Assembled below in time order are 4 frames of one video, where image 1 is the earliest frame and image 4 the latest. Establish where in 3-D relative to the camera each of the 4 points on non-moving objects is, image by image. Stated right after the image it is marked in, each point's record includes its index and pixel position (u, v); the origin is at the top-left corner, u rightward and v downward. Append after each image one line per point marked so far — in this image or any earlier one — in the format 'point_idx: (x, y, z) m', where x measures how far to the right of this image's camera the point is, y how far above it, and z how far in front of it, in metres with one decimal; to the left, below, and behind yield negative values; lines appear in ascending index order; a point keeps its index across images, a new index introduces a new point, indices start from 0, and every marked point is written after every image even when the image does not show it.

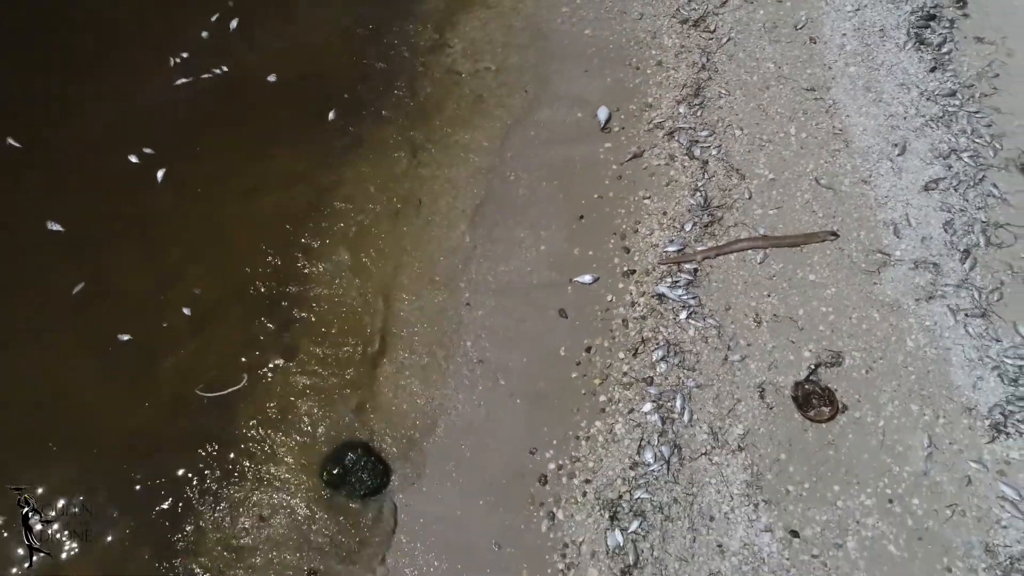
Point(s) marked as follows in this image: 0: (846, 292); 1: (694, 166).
0: (+2.2, 0.0, +5.2) m
1: (+1.3, +0.9, +5.9) m
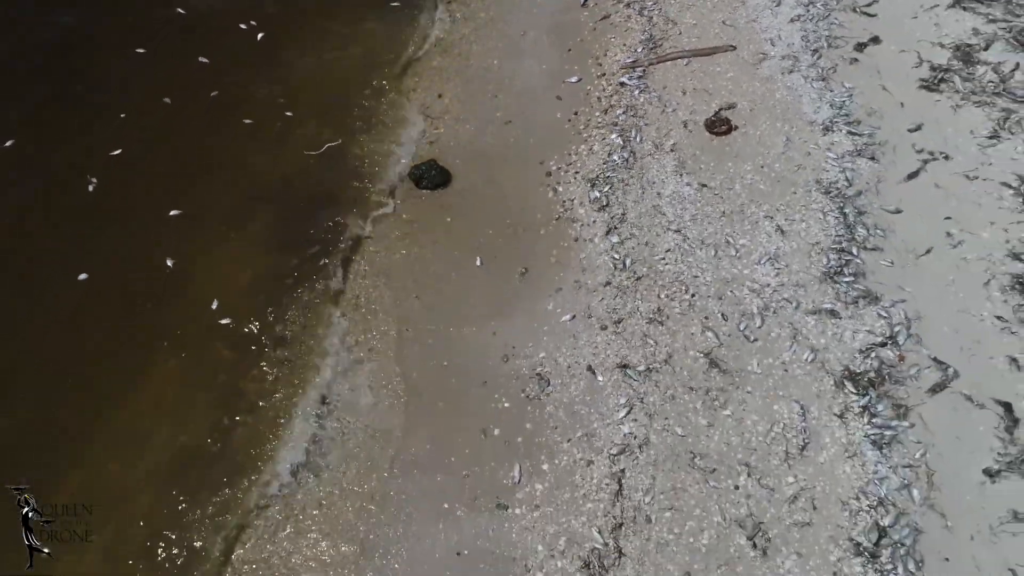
0: (+2.3, +2.1, +8.1) m
1: (+1.5, +3.0, +8.9) m
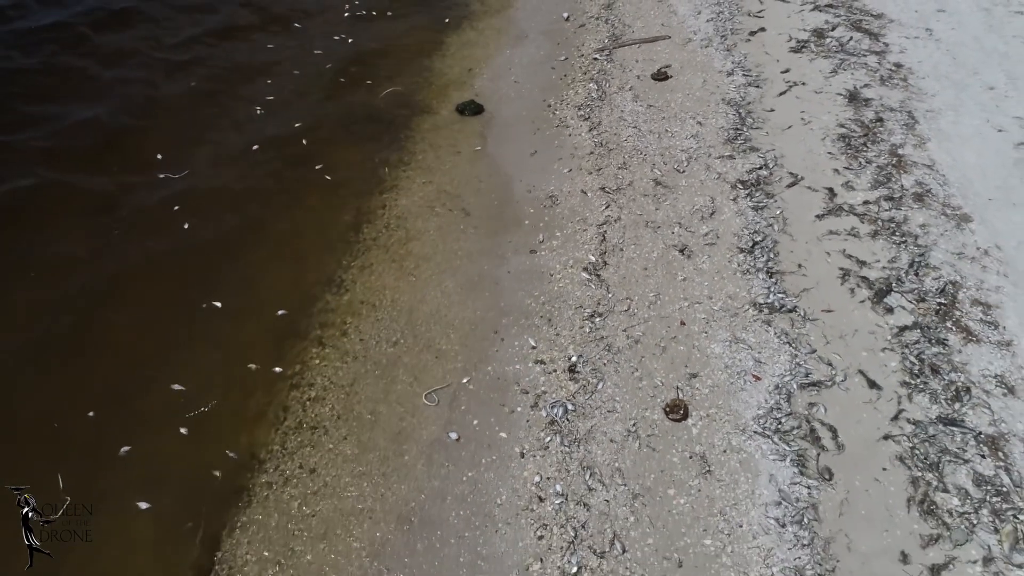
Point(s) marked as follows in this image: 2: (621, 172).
0: (+2.4, +3.6, +12.1) m
1: (+1.6, +4.3, +13.0) m
2: (+1.3, +1.4, +9.8) m
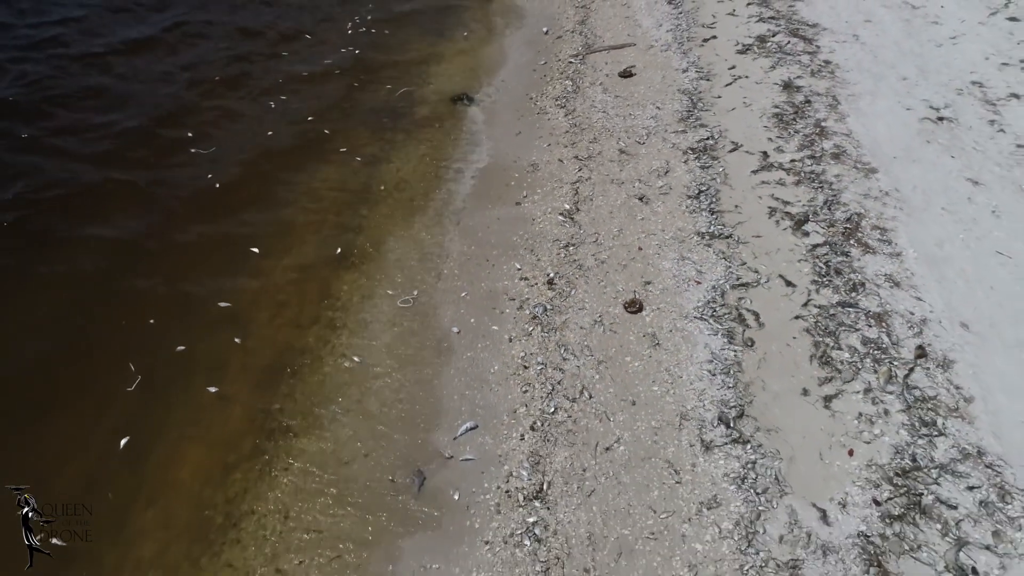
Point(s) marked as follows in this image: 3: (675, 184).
0: (+2.2, +4.1, +14.1) m
1: (+1.3, +4.7, +15.0) m
2: (+1.1, +2.1, +11.6) m
3: (+2.1, +1.3, +10.4) m
